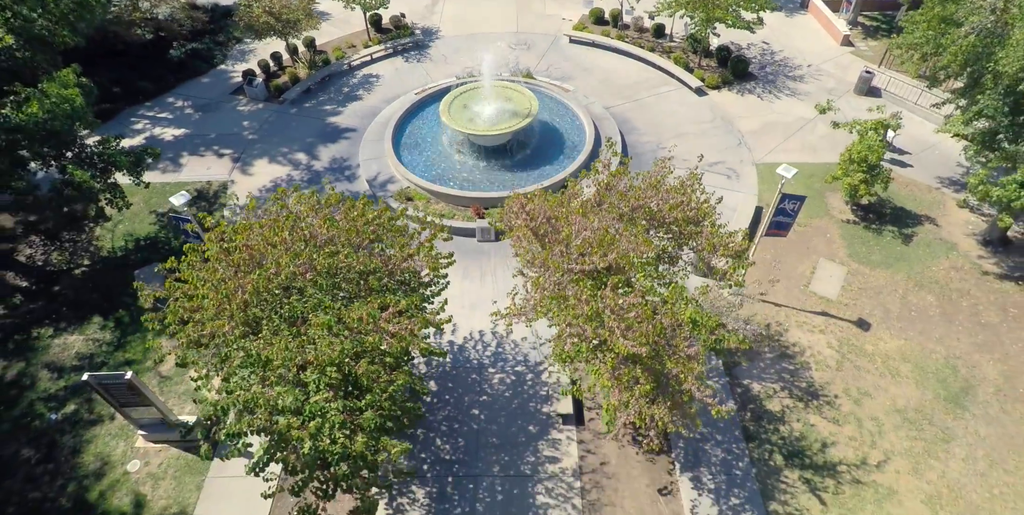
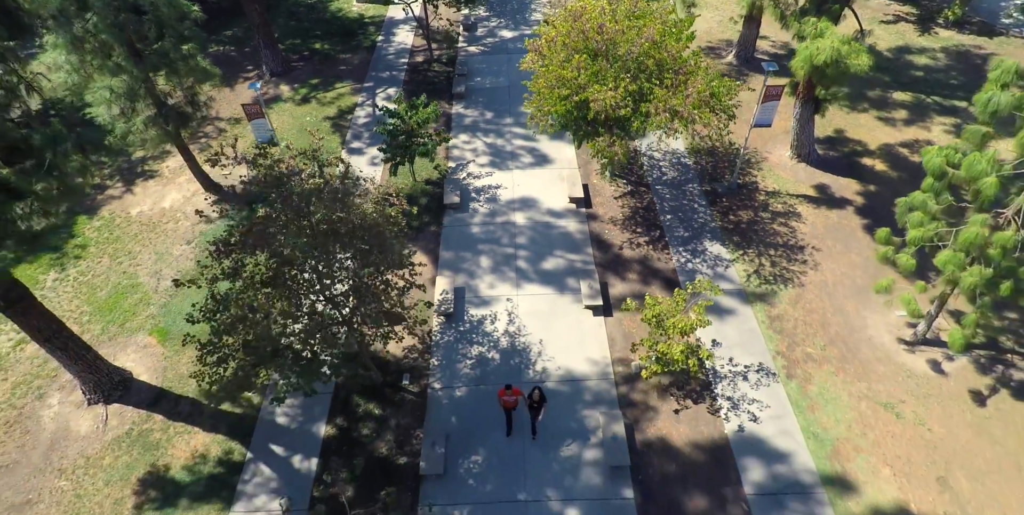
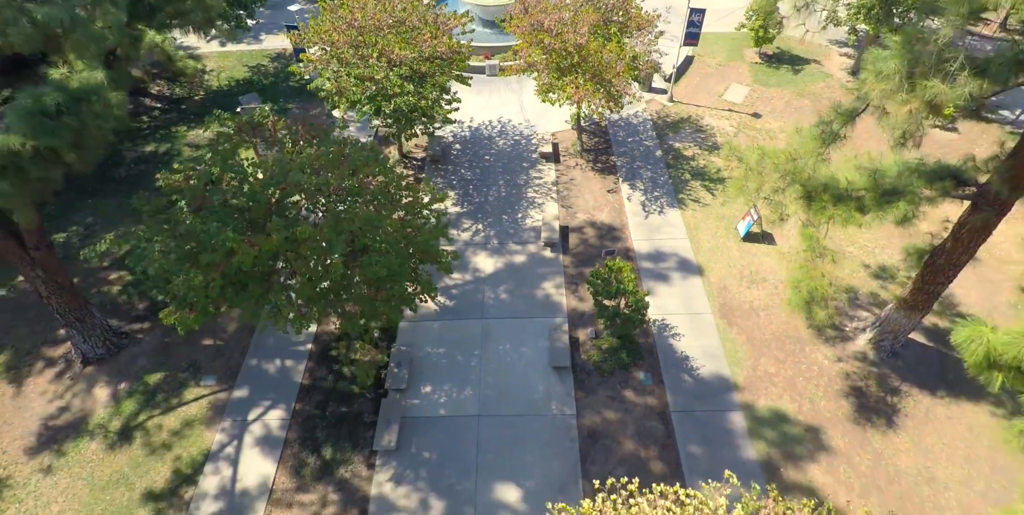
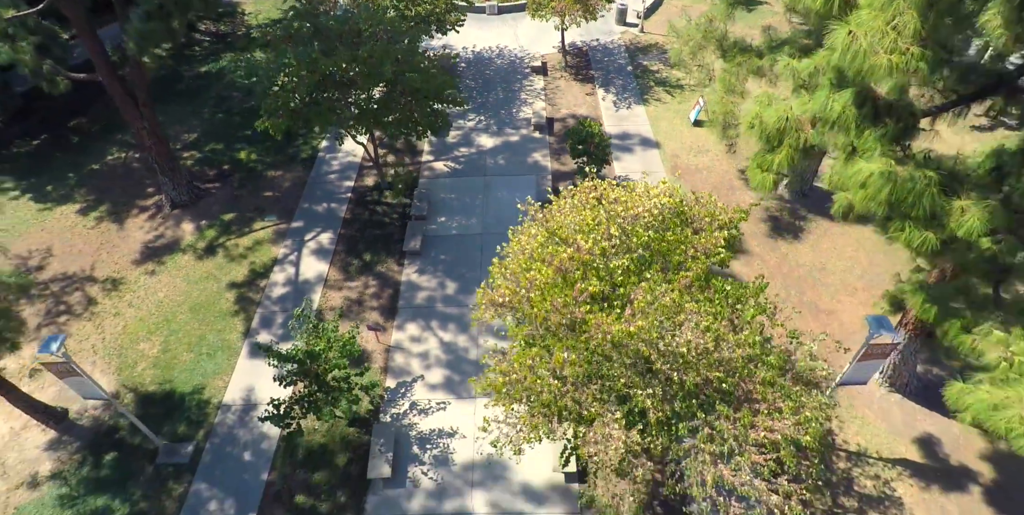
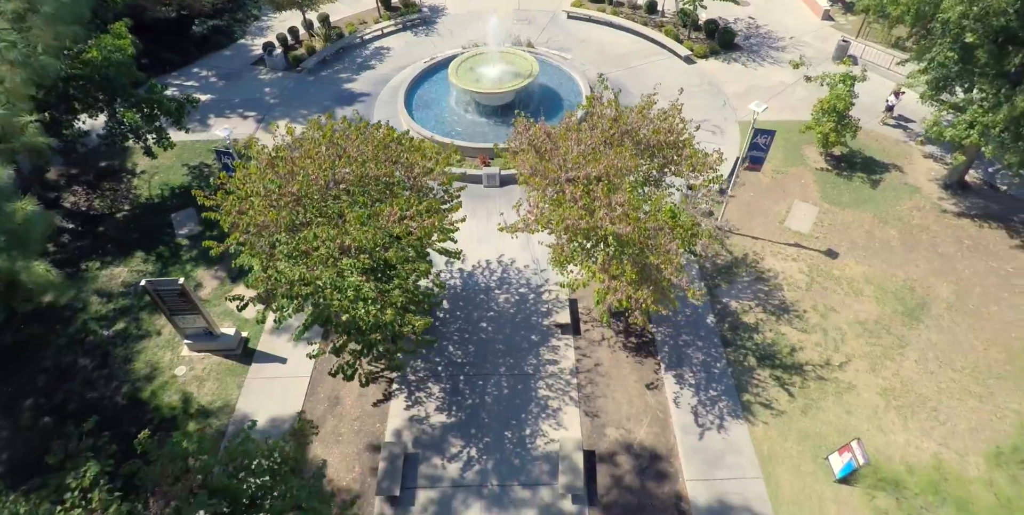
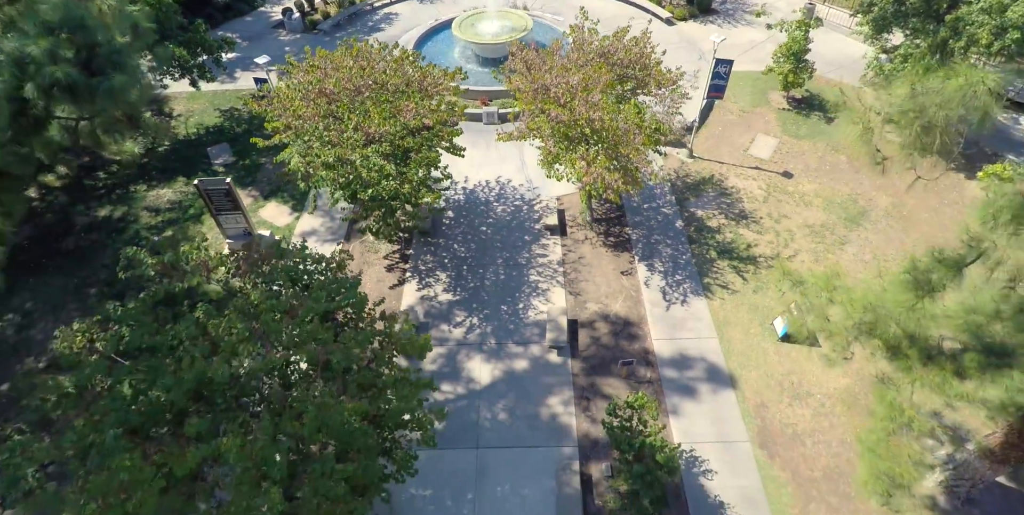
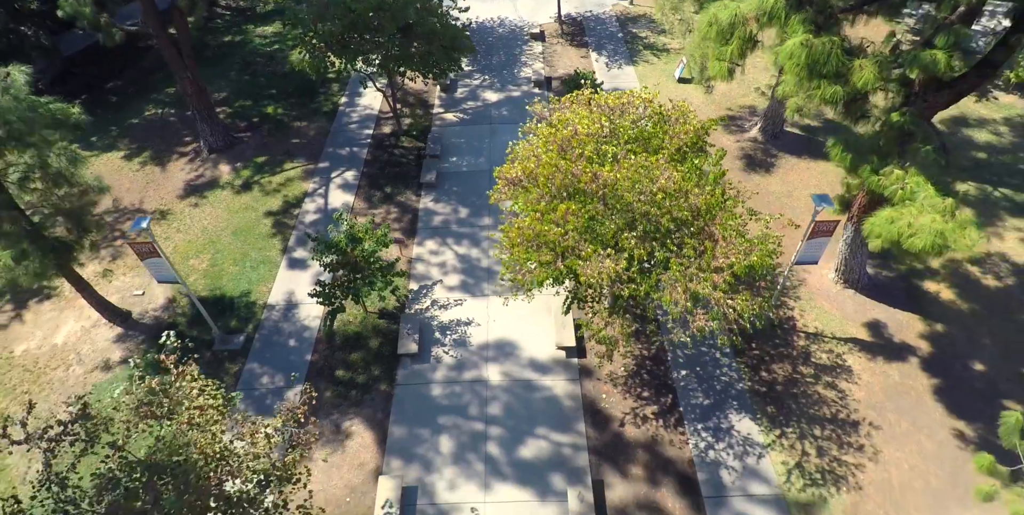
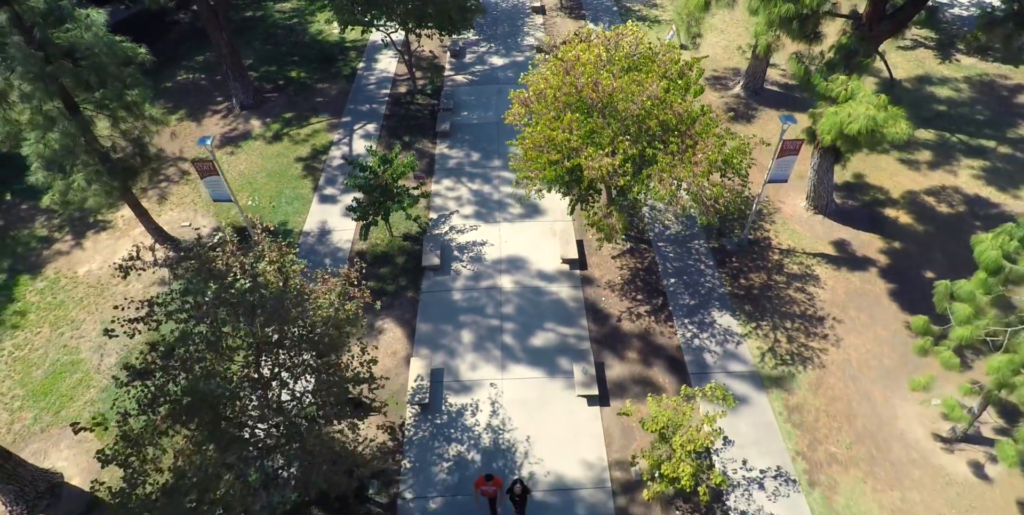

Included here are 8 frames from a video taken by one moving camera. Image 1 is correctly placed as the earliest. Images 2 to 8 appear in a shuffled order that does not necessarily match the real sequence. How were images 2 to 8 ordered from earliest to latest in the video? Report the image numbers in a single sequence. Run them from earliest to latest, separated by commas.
5, 6, 3, 4, 7, 8, 2
